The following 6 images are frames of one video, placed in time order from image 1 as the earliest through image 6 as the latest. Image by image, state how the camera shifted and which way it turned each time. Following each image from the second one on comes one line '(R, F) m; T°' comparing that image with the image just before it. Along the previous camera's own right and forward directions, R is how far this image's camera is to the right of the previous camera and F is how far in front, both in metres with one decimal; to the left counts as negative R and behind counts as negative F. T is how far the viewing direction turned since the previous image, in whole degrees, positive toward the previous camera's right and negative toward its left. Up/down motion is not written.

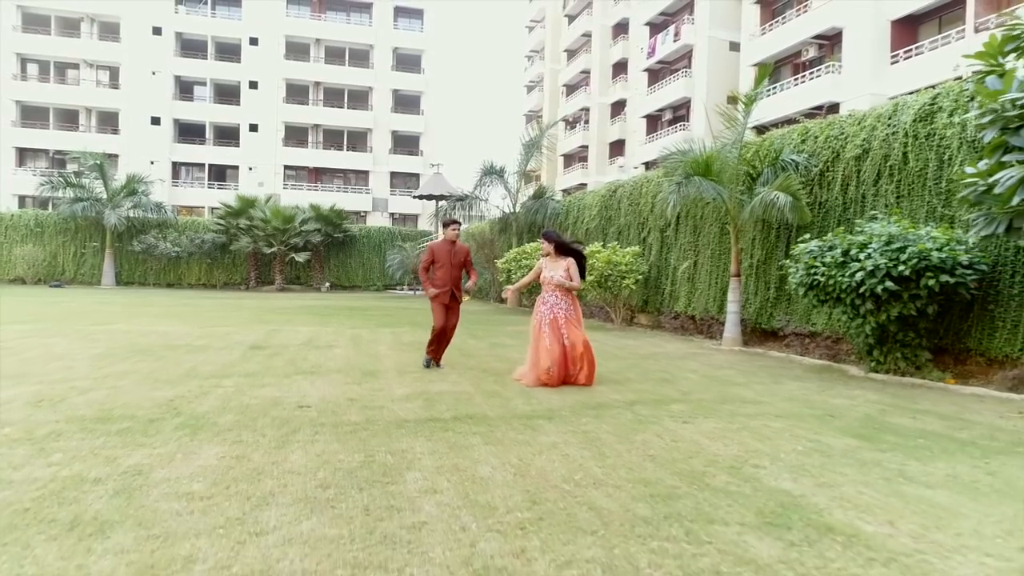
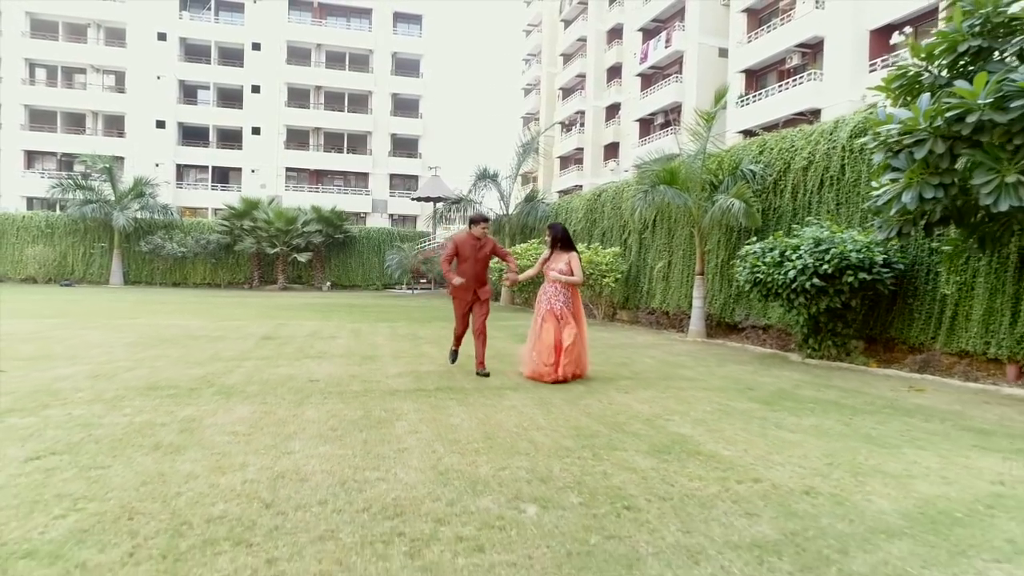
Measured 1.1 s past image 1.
(+0.2, -0.9) m; 0°
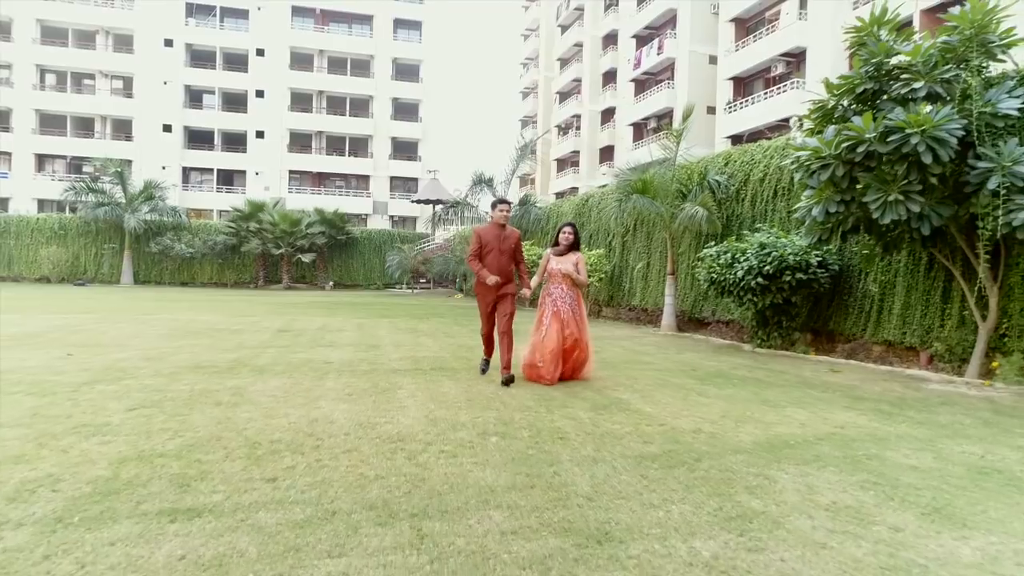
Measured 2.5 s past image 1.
(+0.1, -1.0) m; 0°
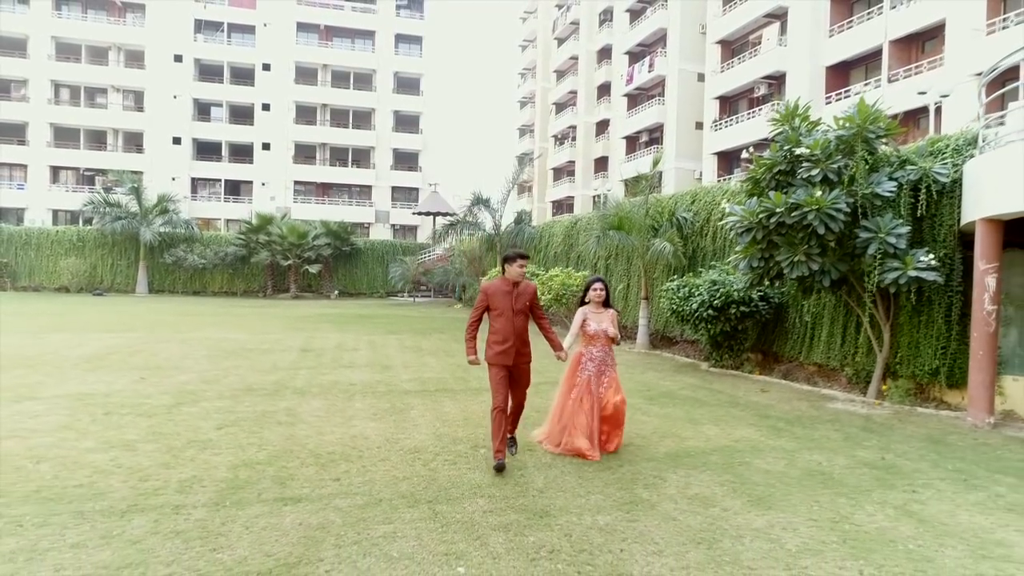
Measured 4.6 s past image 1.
(+0.1, -1.4) m; 0°
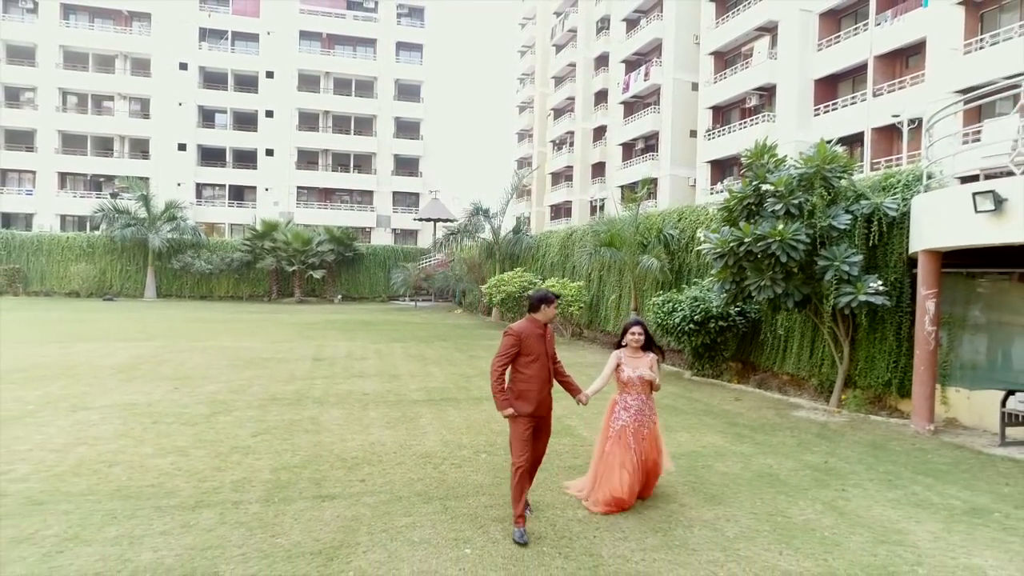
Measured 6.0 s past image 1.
(0.0, -0.8) m; 0°
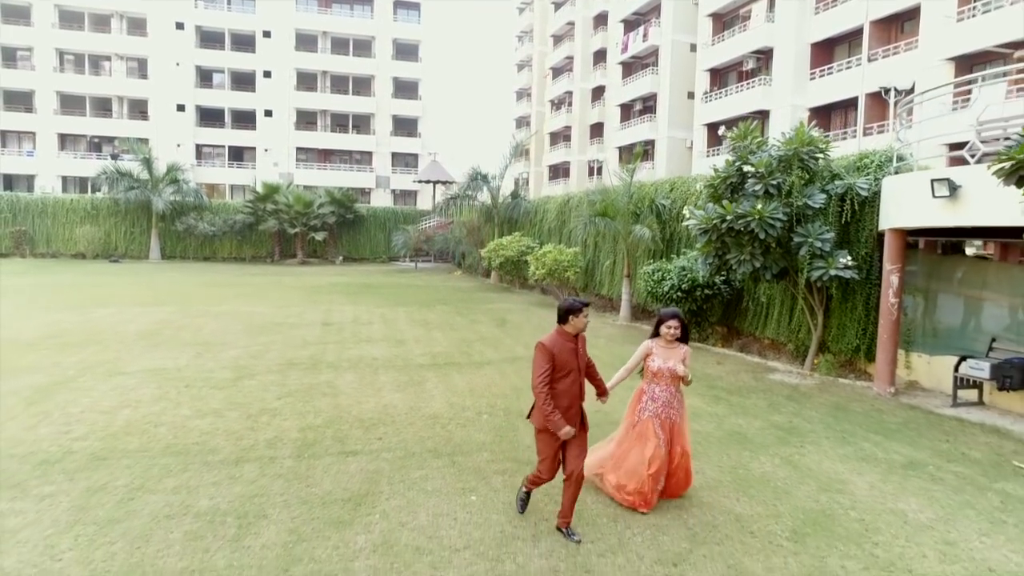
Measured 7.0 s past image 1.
(0.0, -0.6) m; 0°
